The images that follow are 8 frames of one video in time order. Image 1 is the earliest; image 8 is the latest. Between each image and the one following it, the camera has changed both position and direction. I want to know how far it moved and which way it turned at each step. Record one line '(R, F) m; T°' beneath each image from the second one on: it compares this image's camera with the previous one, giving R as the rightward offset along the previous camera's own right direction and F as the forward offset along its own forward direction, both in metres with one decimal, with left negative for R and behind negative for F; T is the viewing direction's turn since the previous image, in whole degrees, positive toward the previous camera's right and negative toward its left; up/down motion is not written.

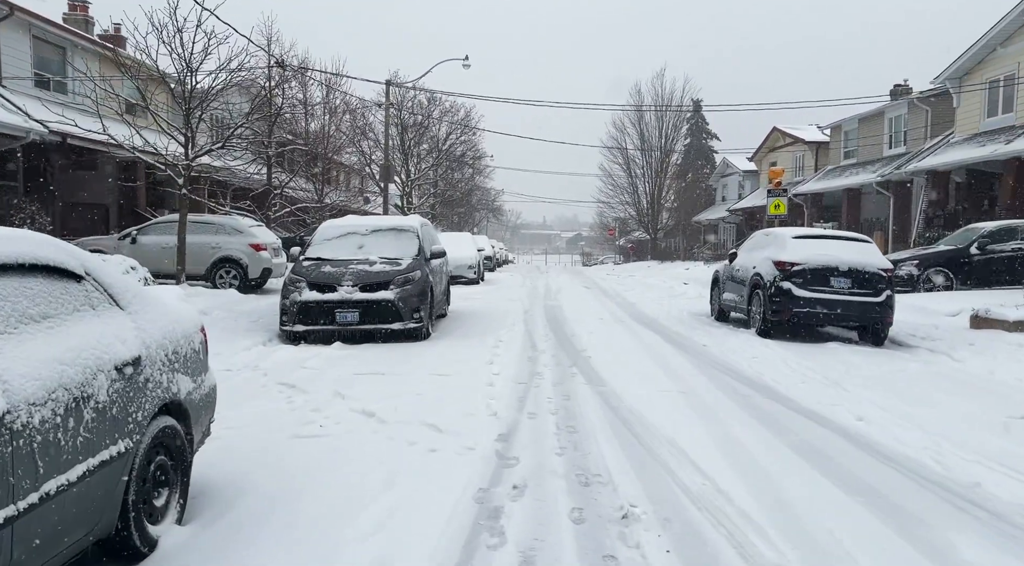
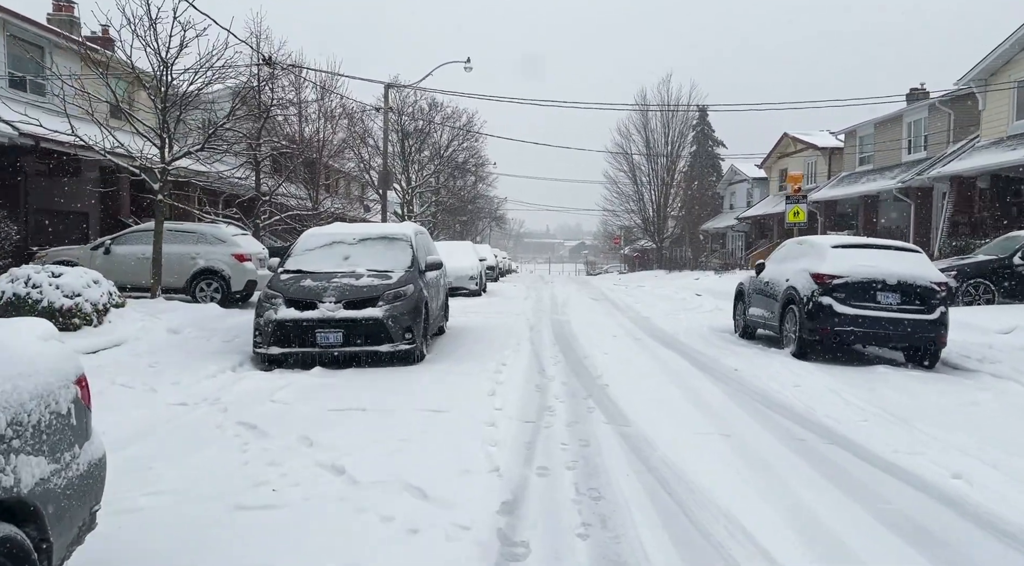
(0.0, +1.1) m; 0°
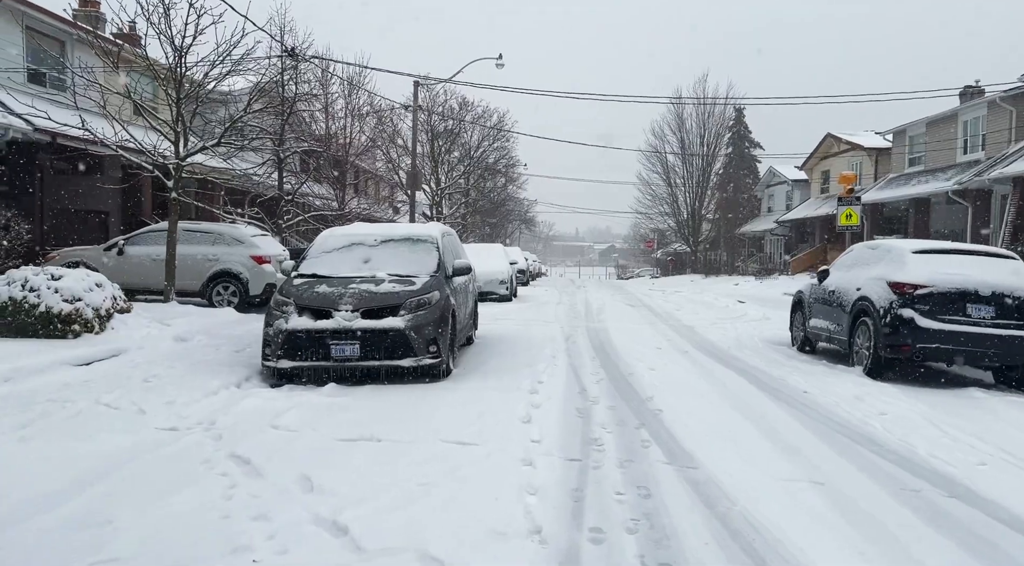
(-0.1, +0.9) m; -2°
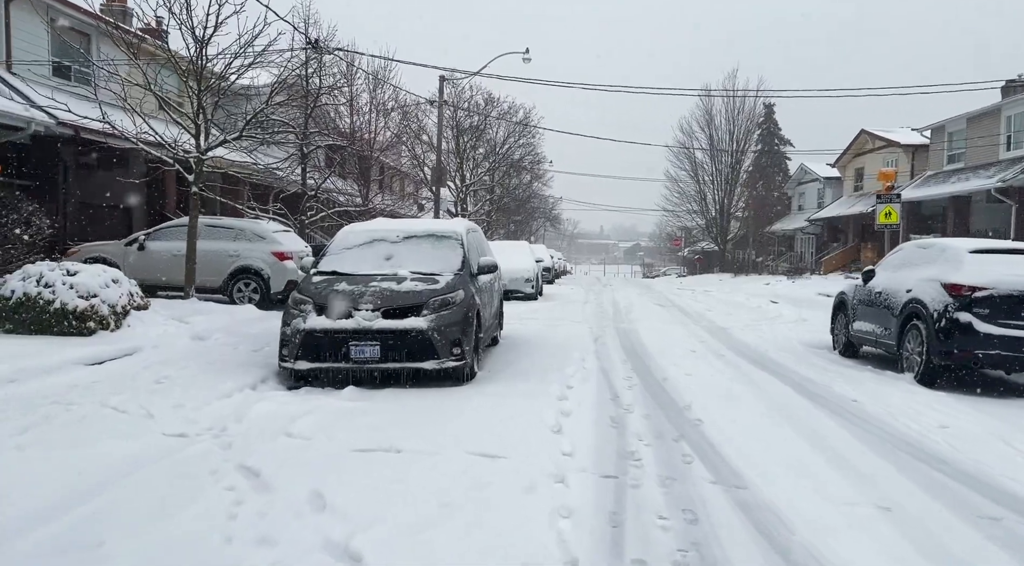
(0.0, +0.4) m; -2°
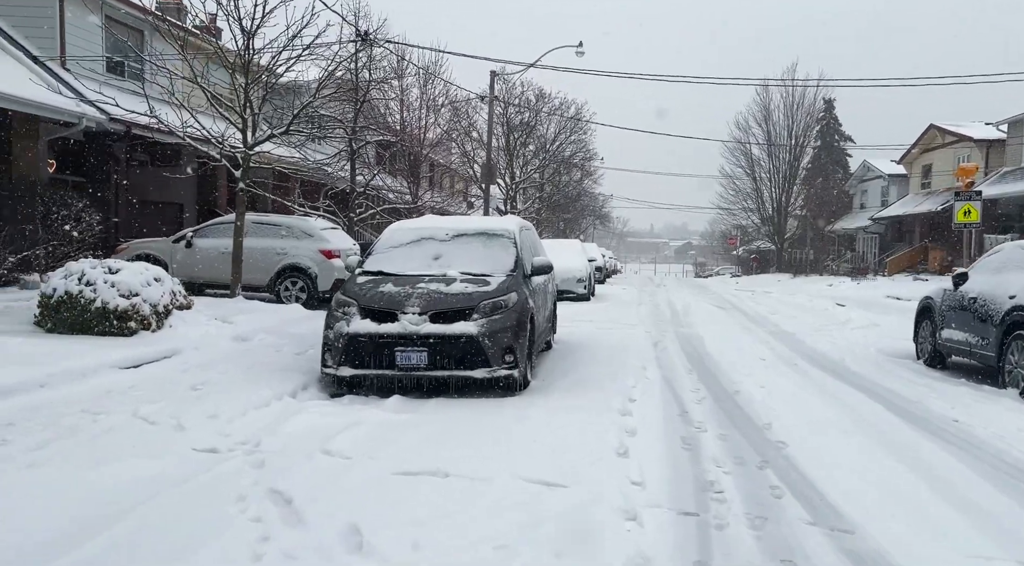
(-0.1, +0.5) m; -4°
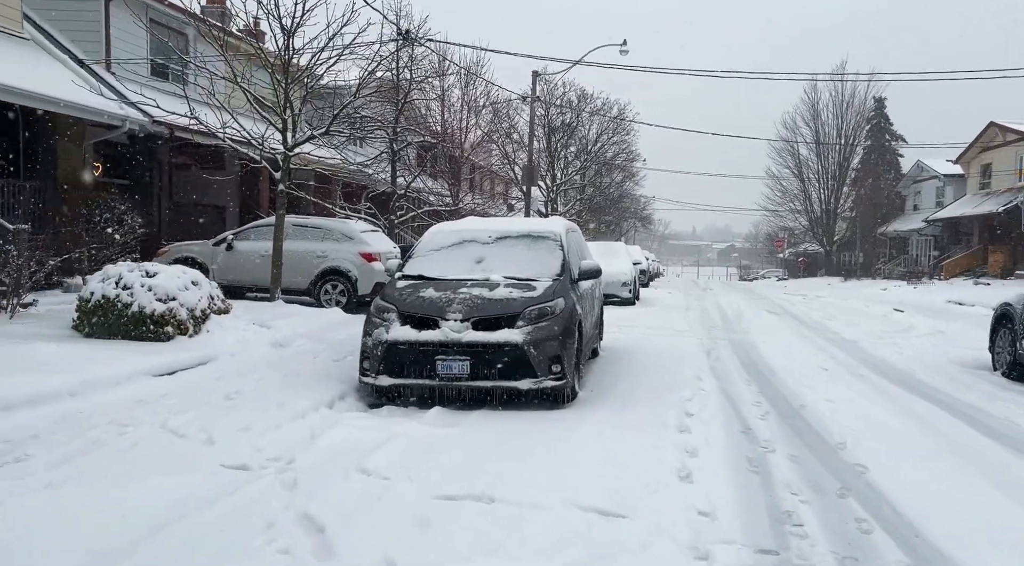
(-0.1, +0.4) m; -3°
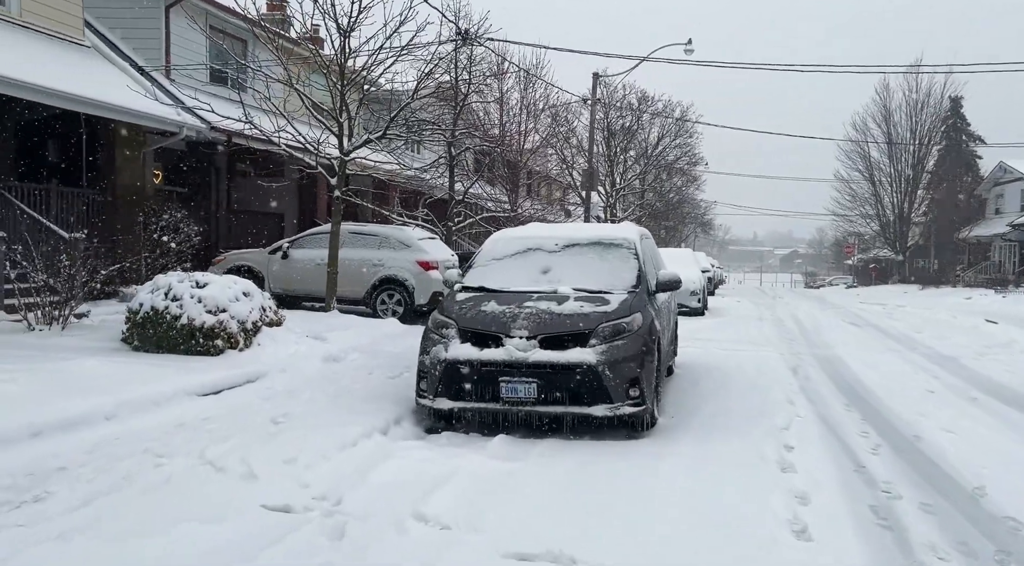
(-0.1, +0.6) m; -4°
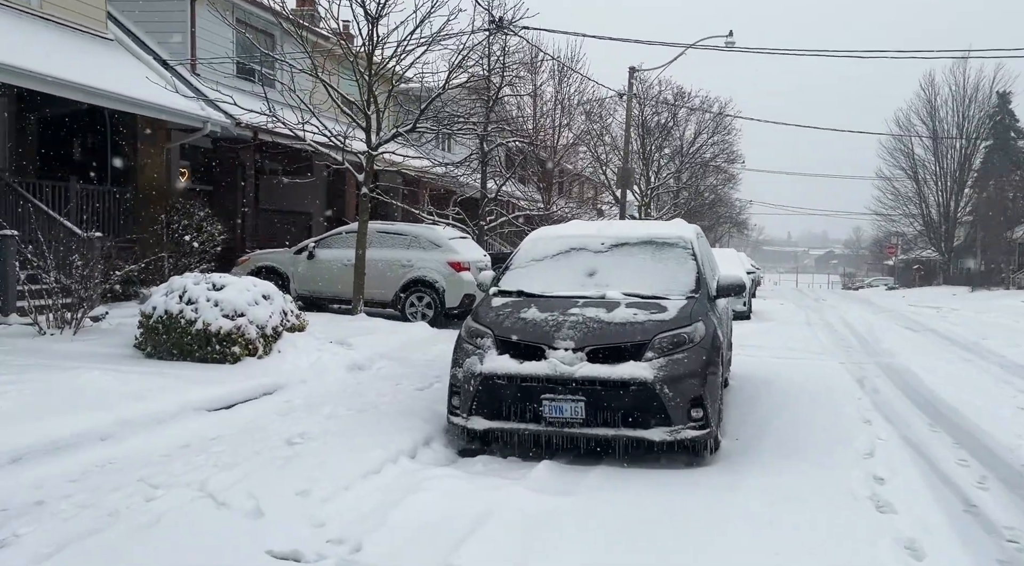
(-0.1, +0.6) m; -2°
